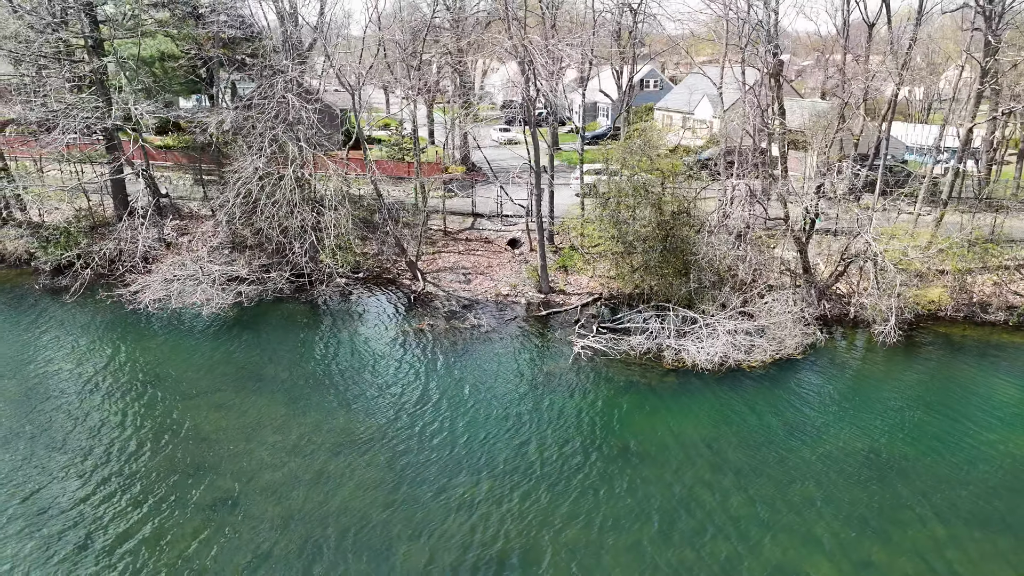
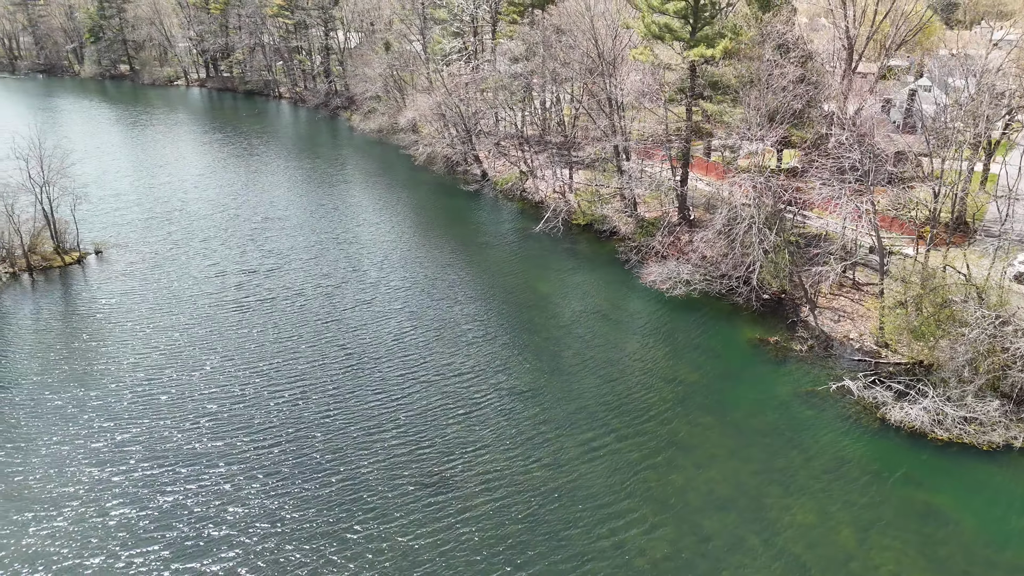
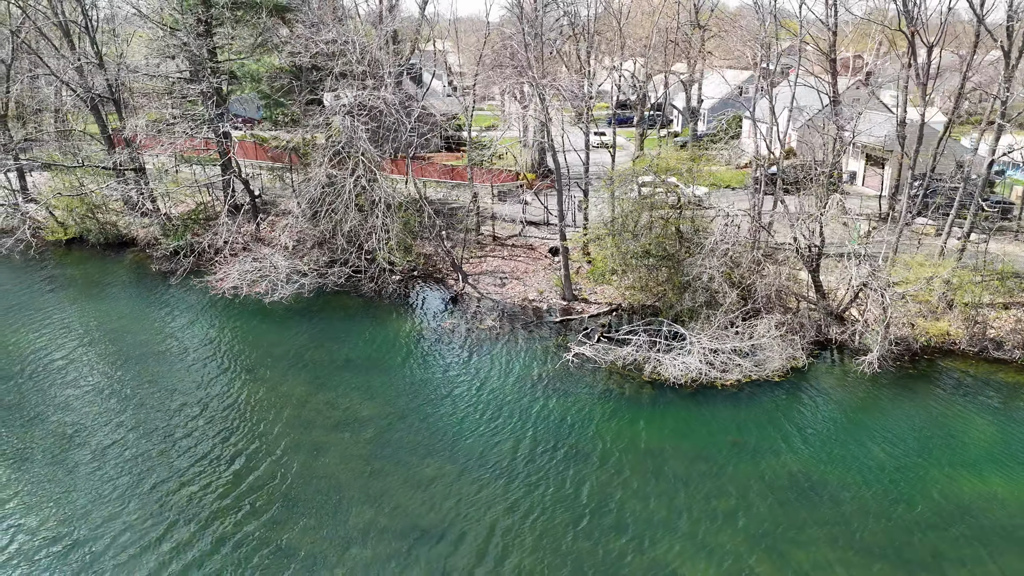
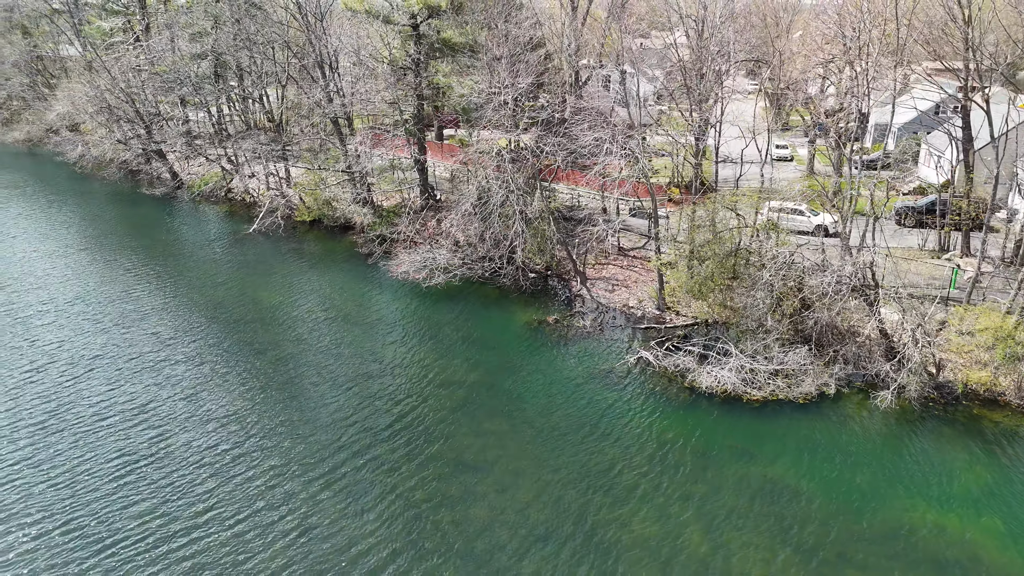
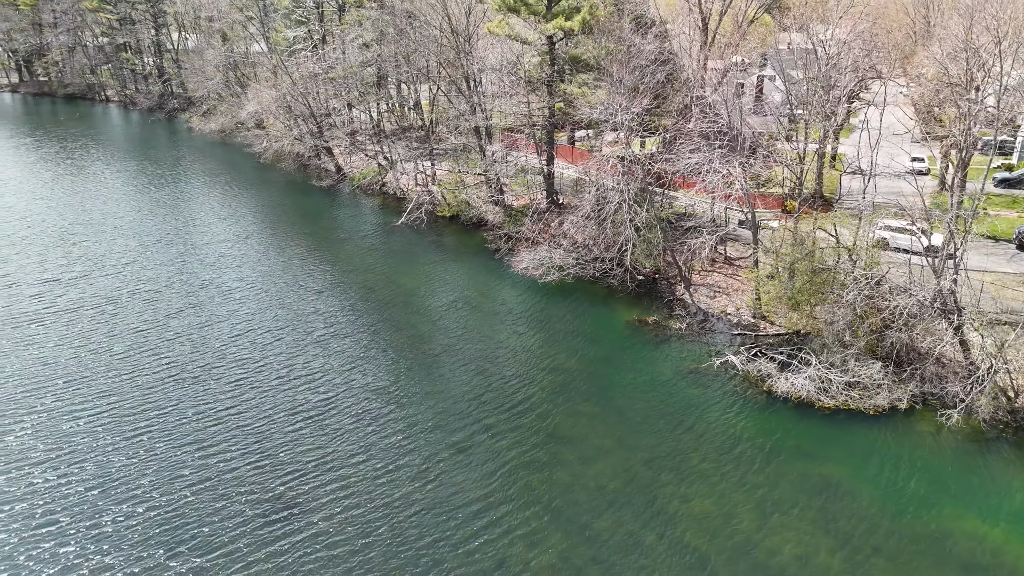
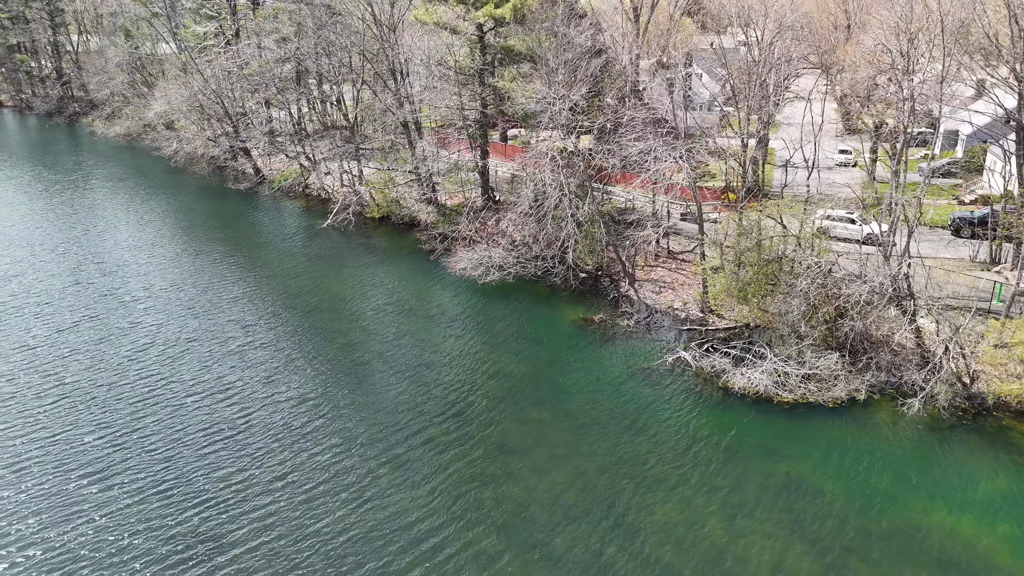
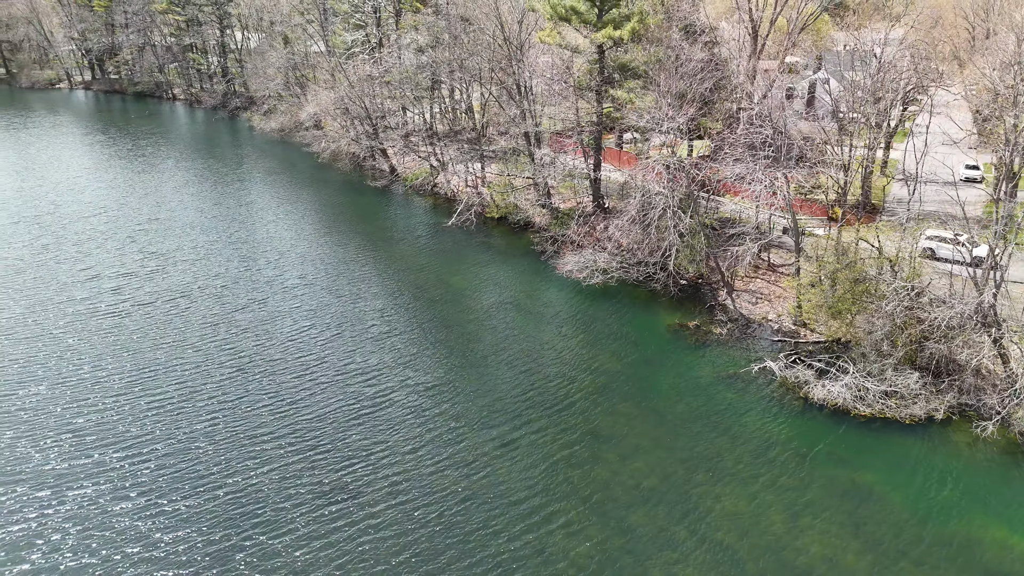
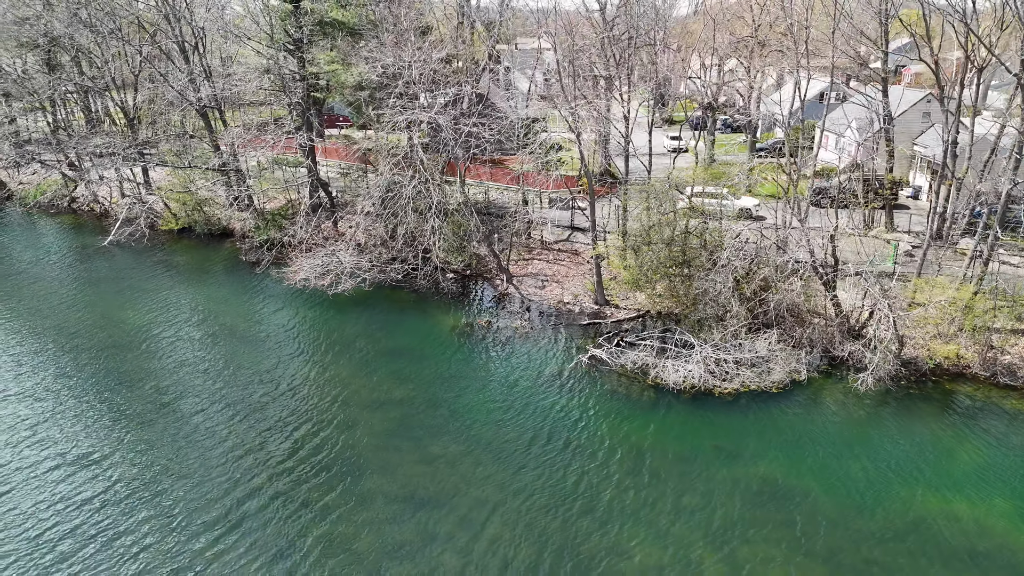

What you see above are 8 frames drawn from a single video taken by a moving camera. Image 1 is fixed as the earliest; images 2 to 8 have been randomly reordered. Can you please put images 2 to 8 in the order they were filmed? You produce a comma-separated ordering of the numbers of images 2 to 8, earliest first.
3, 8, 4, 6, 5, 7, 2
